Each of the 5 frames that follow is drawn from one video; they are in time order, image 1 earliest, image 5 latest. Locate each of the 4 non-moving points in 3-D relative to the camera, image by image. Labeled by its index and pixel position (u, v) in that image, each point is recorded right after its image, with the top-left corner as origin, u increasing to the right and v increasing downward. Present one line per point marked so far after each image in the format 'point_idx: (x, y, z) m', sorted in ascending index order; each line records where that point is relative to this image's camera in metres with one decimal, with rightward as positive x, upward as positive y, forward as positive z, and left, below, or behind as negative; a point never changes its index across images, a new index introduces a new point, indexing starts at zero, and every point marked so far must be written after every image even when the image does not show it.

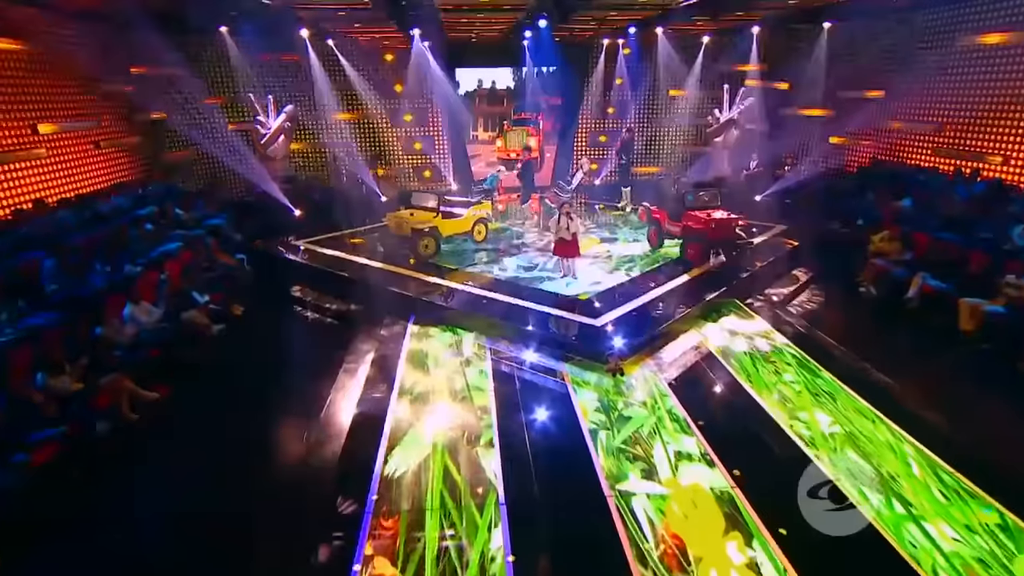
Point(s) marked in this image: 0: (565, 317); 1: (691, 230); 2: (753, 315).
0: (+0.3, -0.2, +6.0) m
1: (+1.2, +0.4, +6.3) m
2: (+1.6, -0.2, +5.9) m
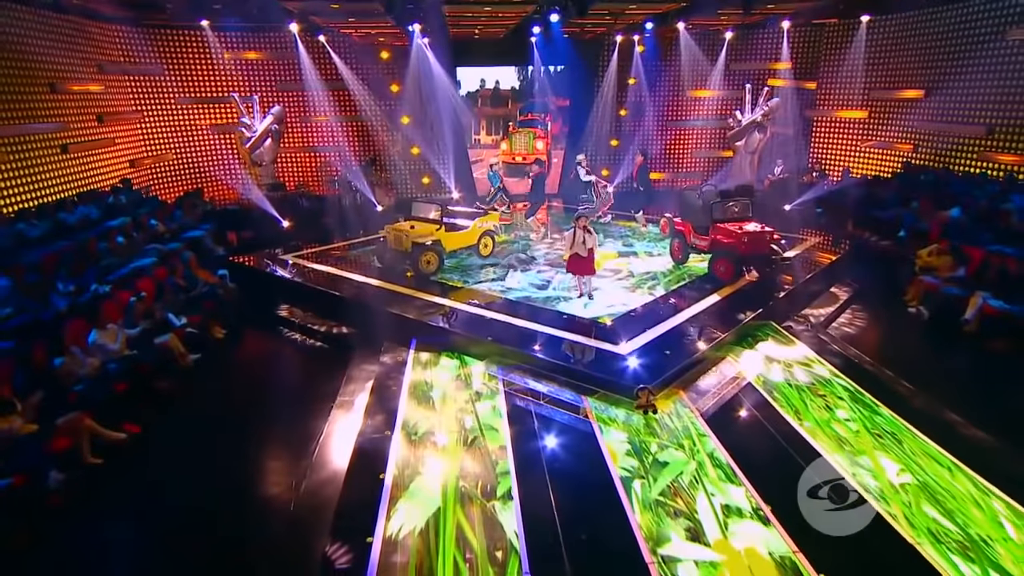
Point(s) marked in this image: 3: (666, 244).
0: (+0.4, -0.3, +5.4) m
1: (+1.3, +0.3, +5.7) m
2: (+1.6, -0.3, +5.3) m
3: (+1.2, +0.3, +6.7) m
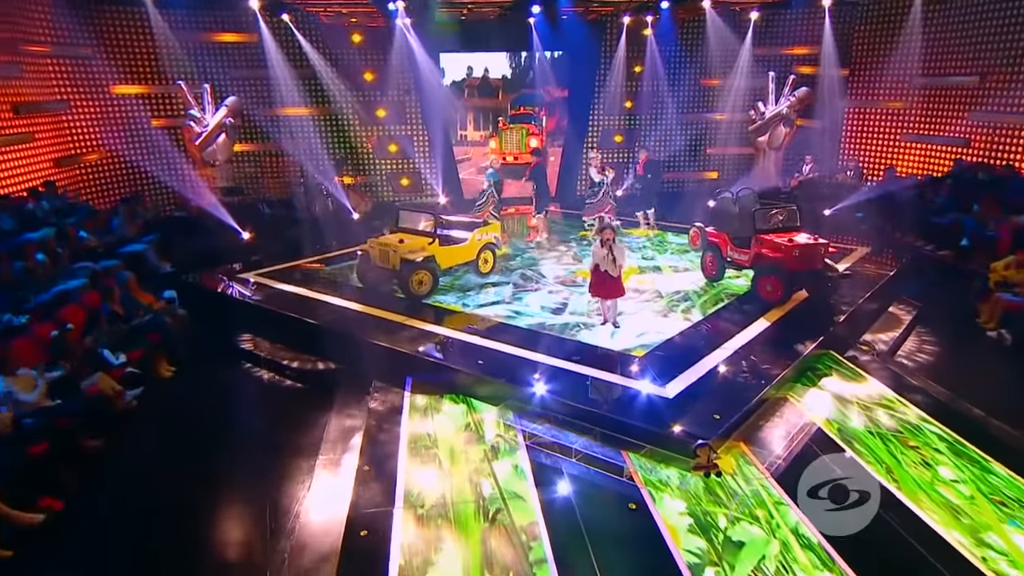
0: (+0.5, -0.4, +4.5) m
1: (+1.4, +0.2, +4.9) m
2: (+1.7, -0.4, +4.5) m
3: (+1.2, +0.2, +5.9) m
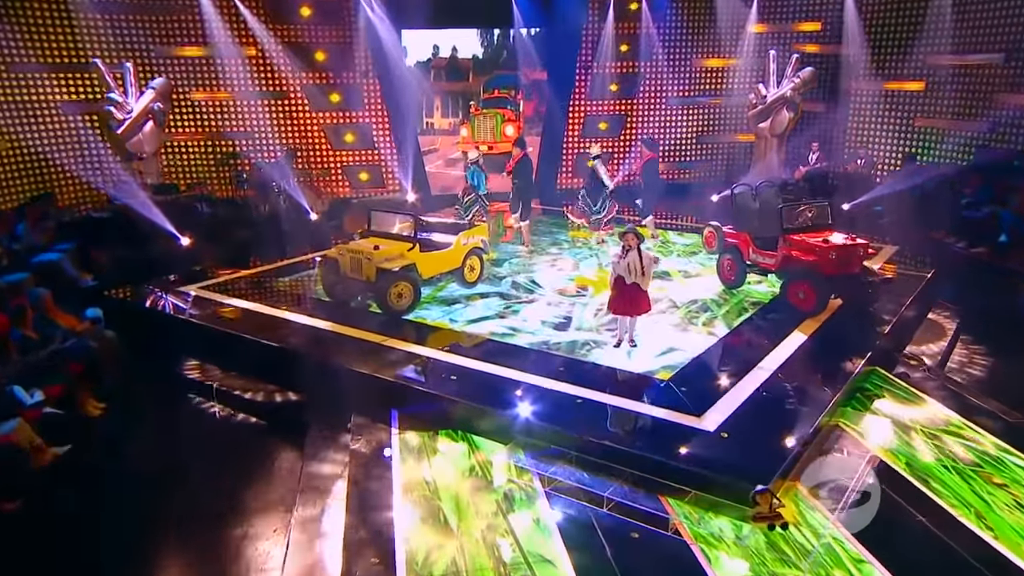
0: (+0.5, -0.5, +3.8) m
1: (+1.3, +0.1, +4.3) m
2: (+1.7, -0.5, +3.9) m
3: (+1.1, +0.2, +5.3) m
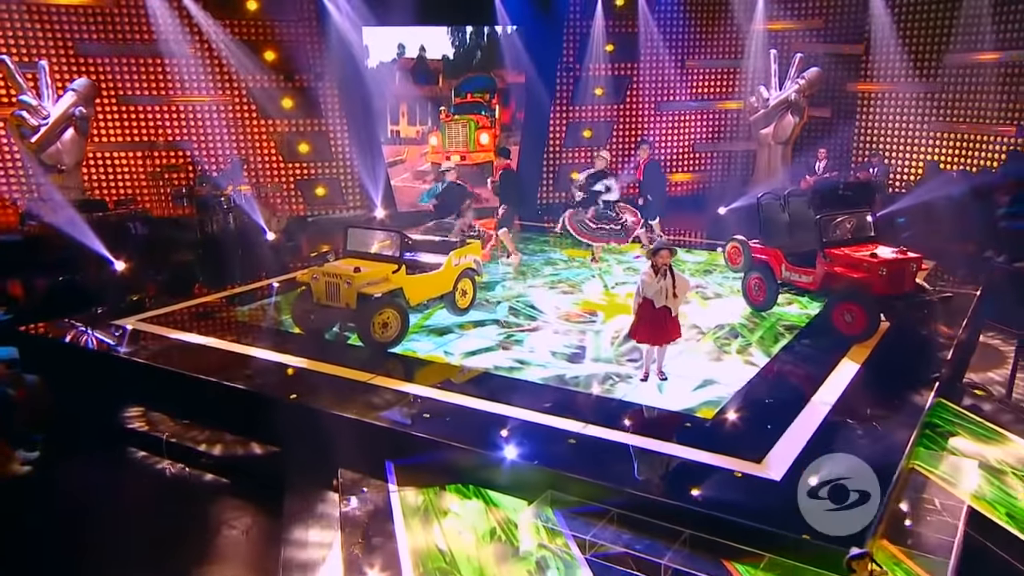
0: (+0.6, -0.6, +3.2) m
1: (+1.4, 0.0, +3.8) m
2: (+1.8, -0.5, +3.4) m
3: (+1.0, 0.0, +4.7) m
